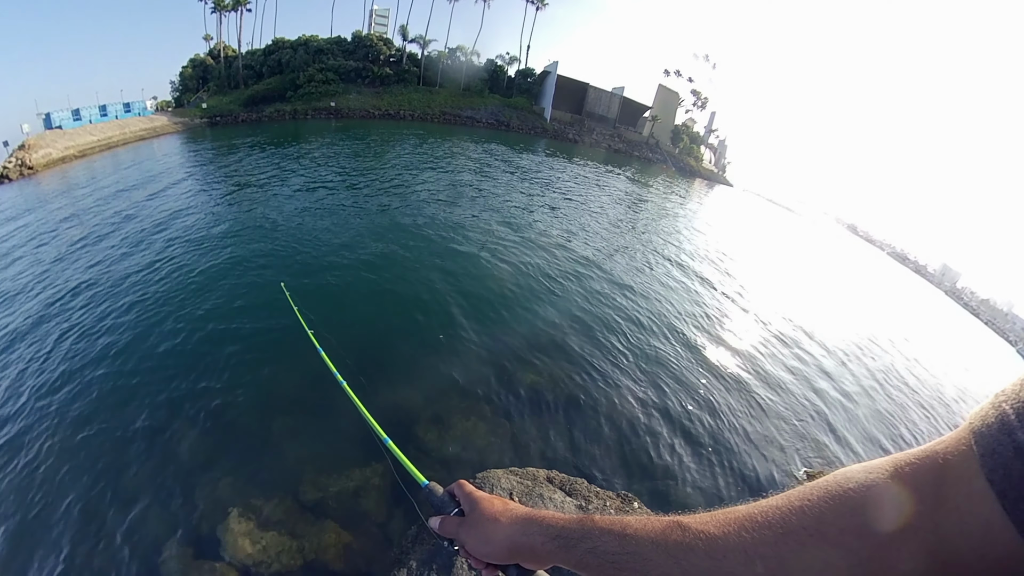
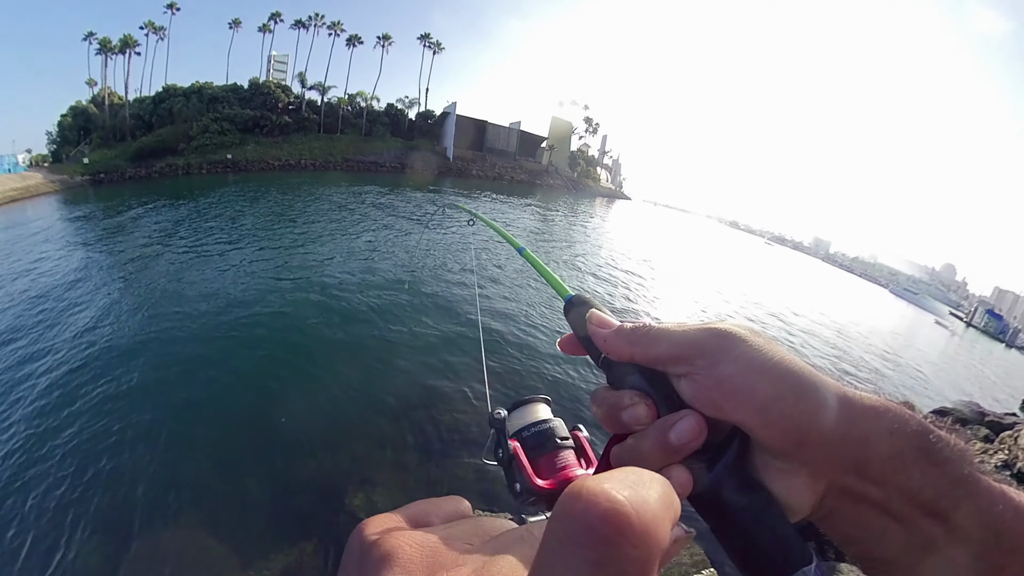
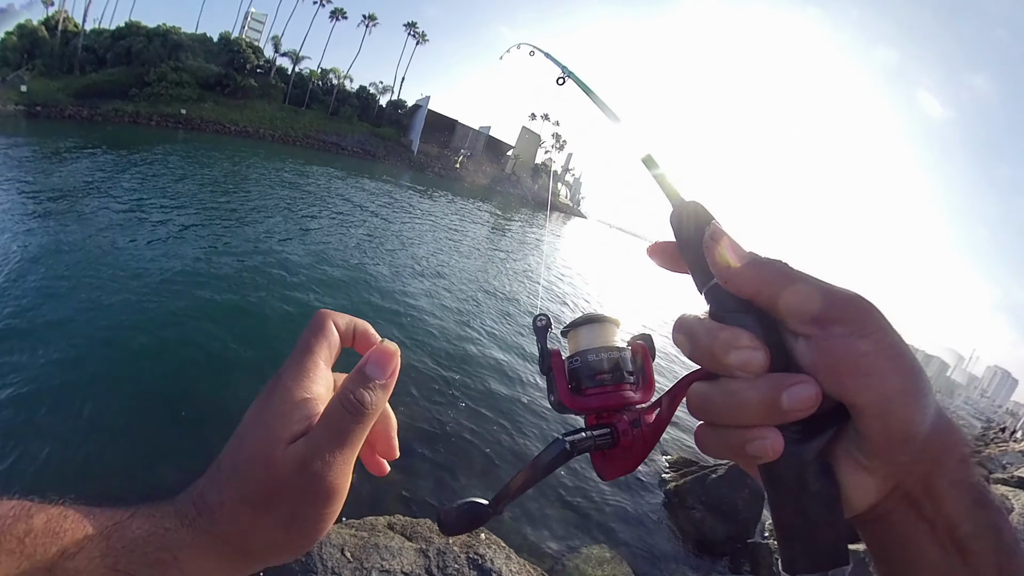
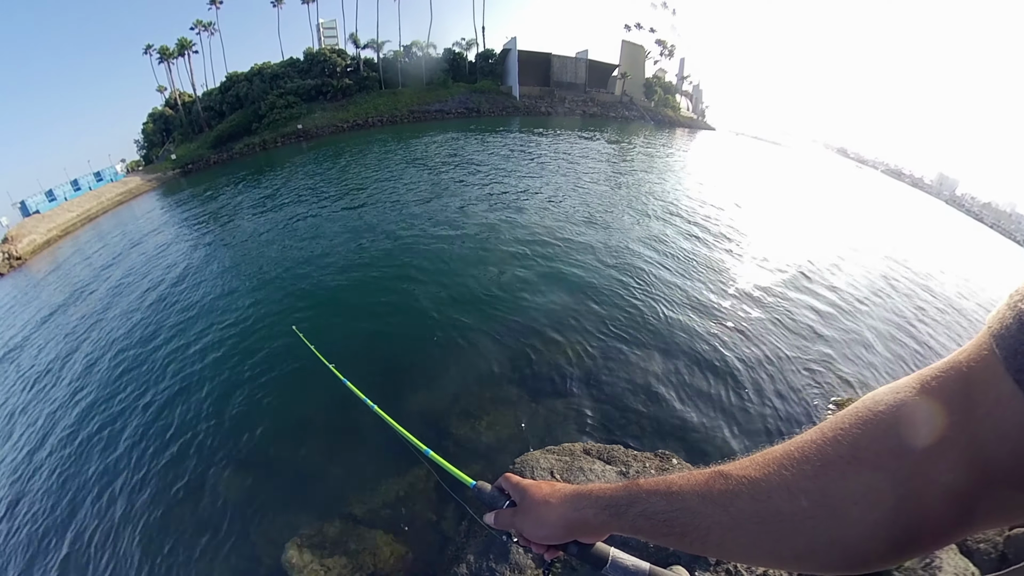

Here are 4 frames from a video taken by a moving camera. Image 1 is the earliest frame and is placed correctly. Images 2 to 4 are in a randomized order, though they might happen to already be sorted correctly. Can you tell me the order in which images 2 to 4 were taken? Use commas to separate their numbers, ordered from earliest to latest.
4, 2, 3
